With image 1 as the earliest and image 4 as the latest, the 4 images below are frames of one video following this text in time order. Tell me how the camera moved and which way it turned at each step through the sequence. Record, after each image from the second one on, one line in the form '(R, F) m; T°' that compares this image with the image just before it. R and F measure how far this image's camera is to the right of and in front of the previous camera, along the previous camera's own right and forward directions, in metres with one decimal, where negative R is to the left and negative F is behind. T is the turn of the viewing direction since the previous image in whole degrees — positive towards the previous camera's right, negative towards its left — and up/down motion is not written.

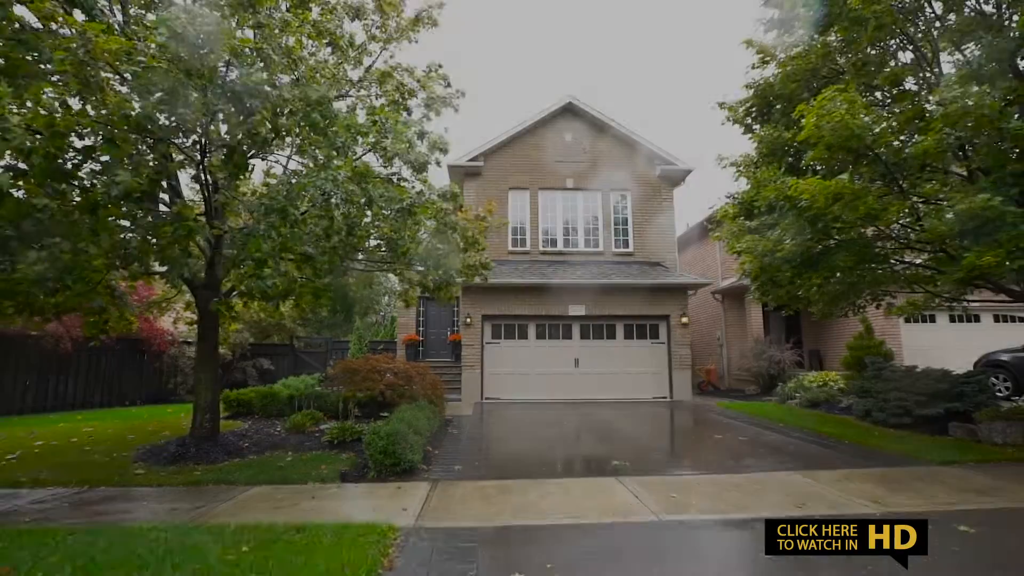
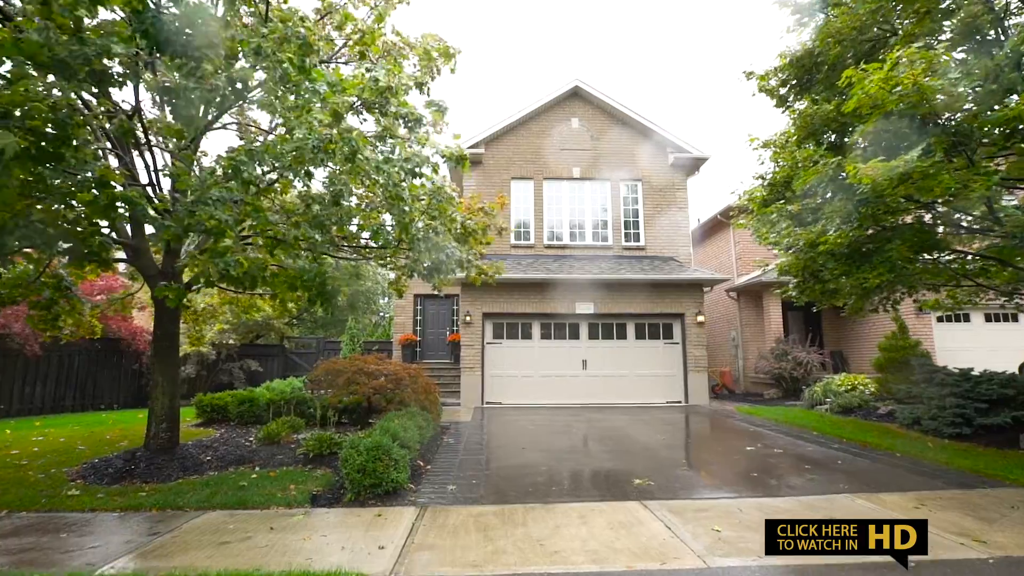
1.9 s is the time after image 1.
(0.0, +1.0) m; 0°
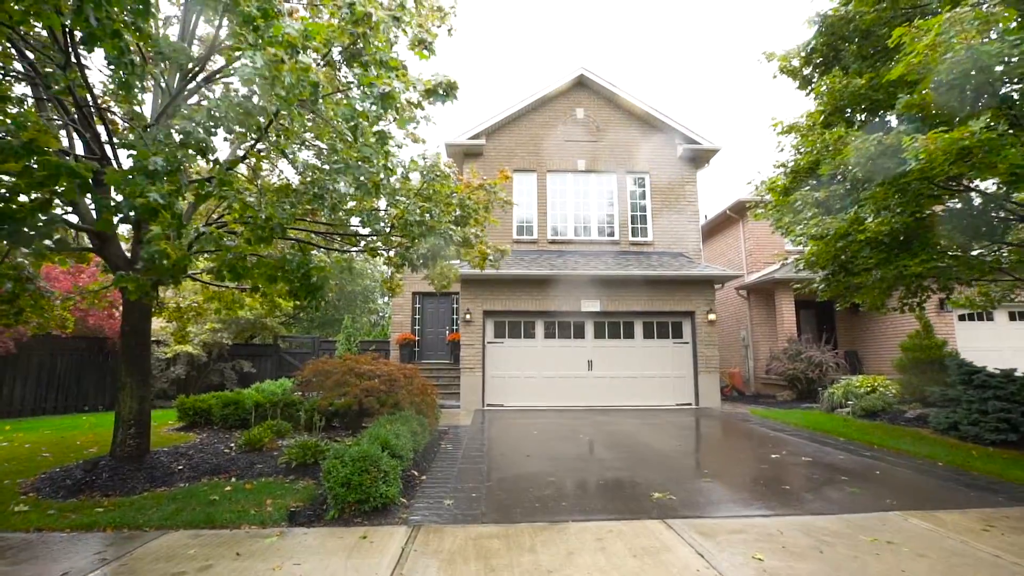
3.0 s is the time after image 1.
(0.0, +0.6) m; 0°
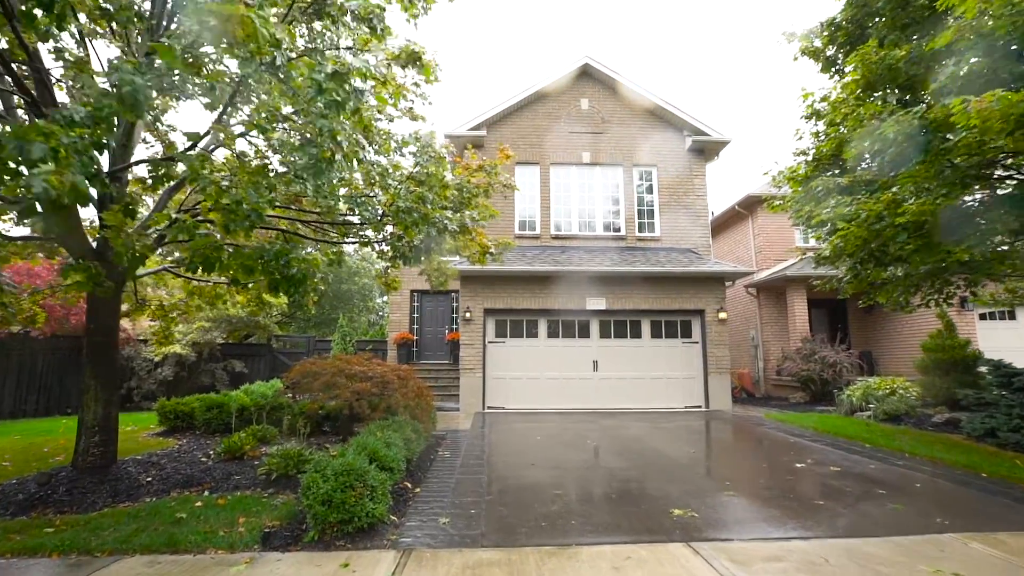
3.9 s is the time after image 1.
(0.0, +0.5) m; 0°
